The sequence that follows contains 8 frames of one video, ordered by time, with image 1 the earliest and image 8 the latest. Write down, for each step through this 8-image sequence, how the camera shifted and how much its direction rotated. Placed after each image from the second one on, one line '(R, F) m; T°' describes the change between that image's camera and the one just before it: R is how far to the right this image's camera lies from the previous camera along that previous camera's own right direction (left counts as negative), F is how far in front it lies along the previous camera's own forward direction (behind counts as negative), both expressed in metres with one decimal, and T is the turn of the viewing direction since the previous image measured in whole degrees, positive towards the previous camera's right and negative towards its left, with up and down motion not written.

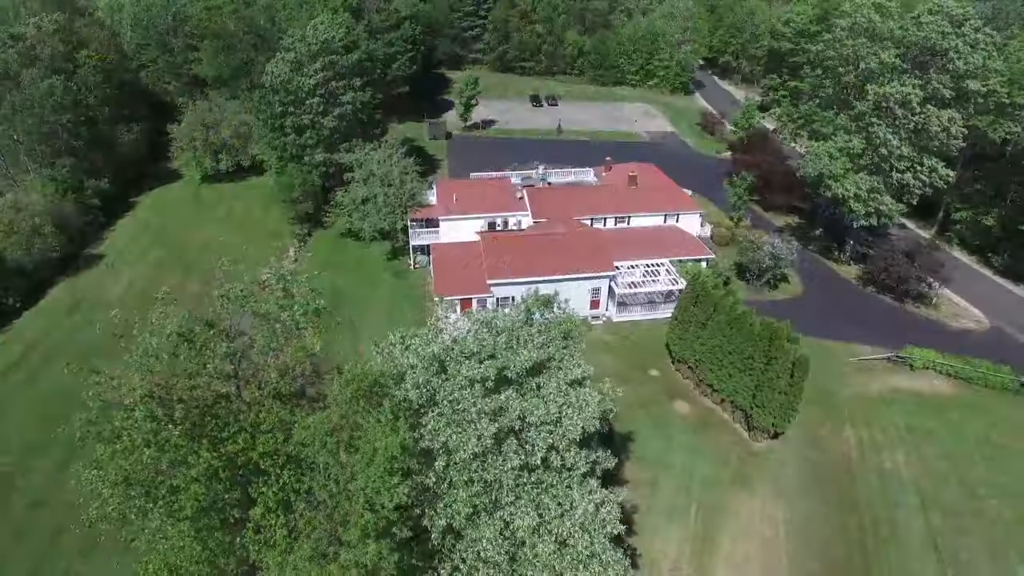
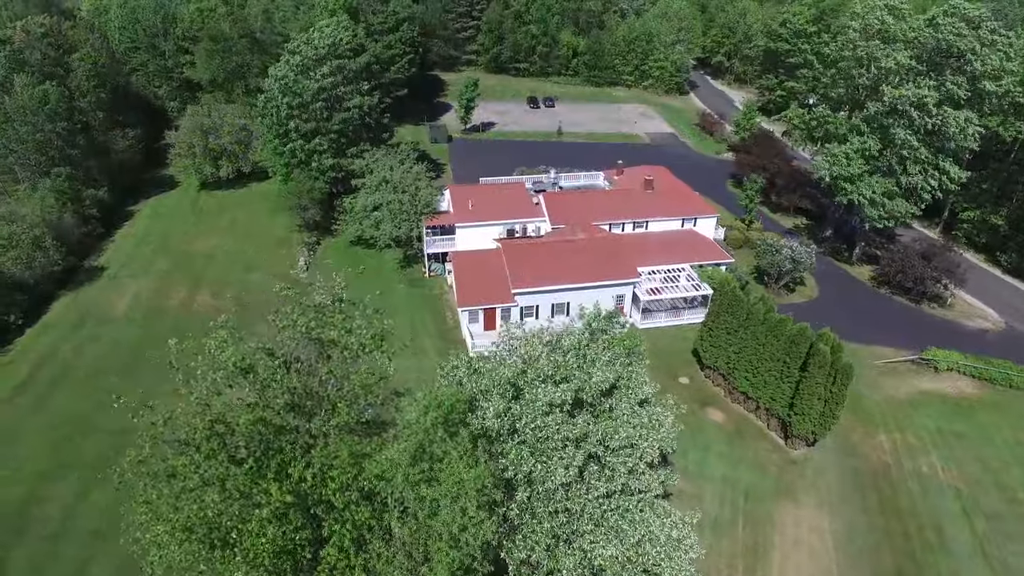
(-2.2, +0.7) m; +2°
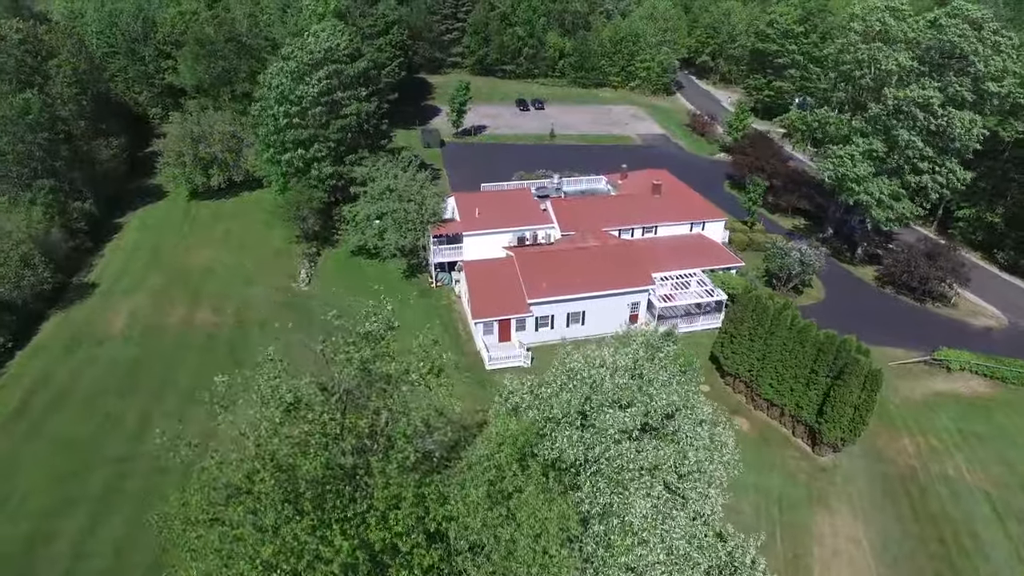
(-2.0, +0.7) m; +2°
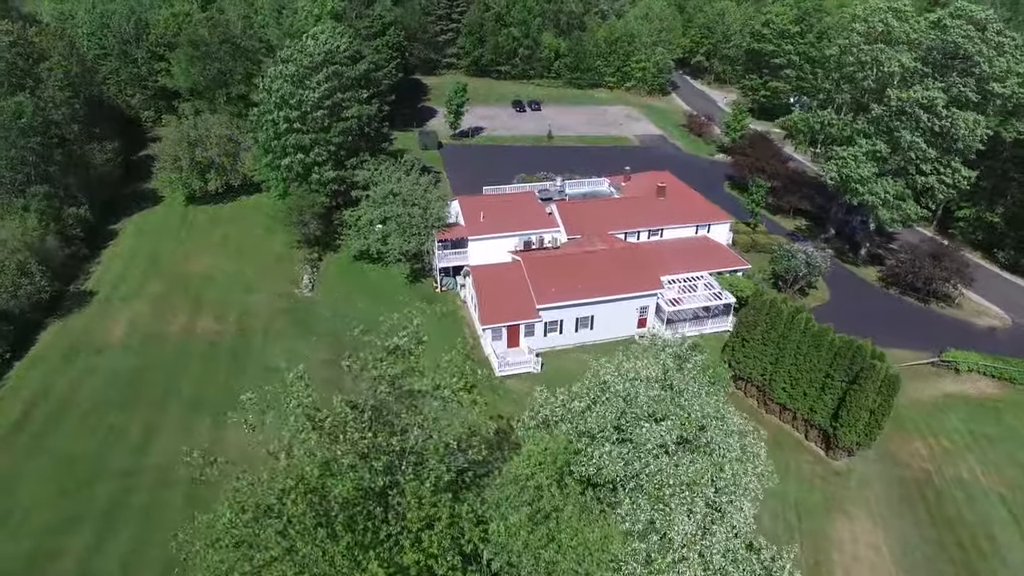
(-0.9, +0.4) m; +1°
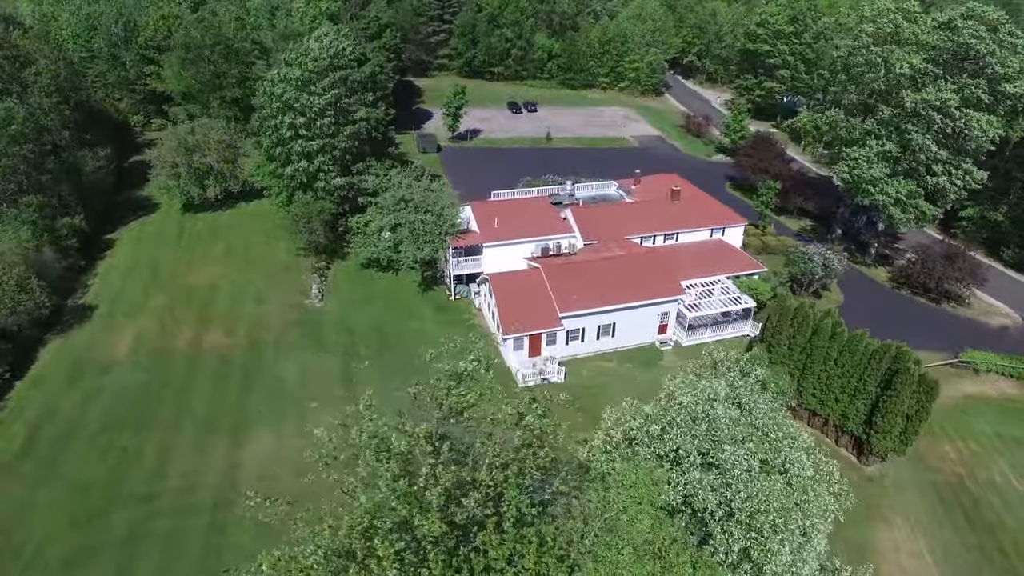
(-2.0, +0.7) m; +2°
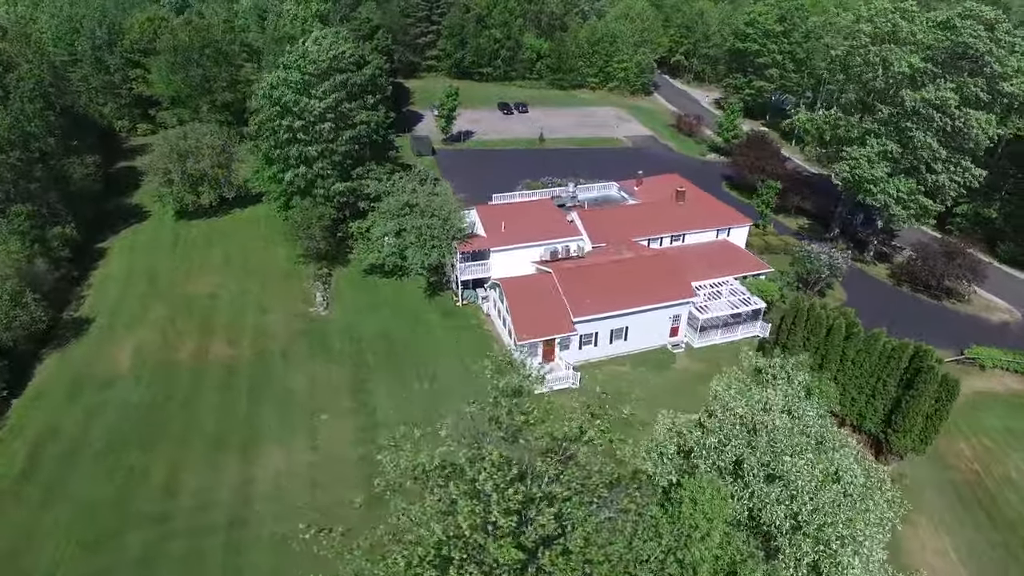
(-1.5, +0.4) m; +2°
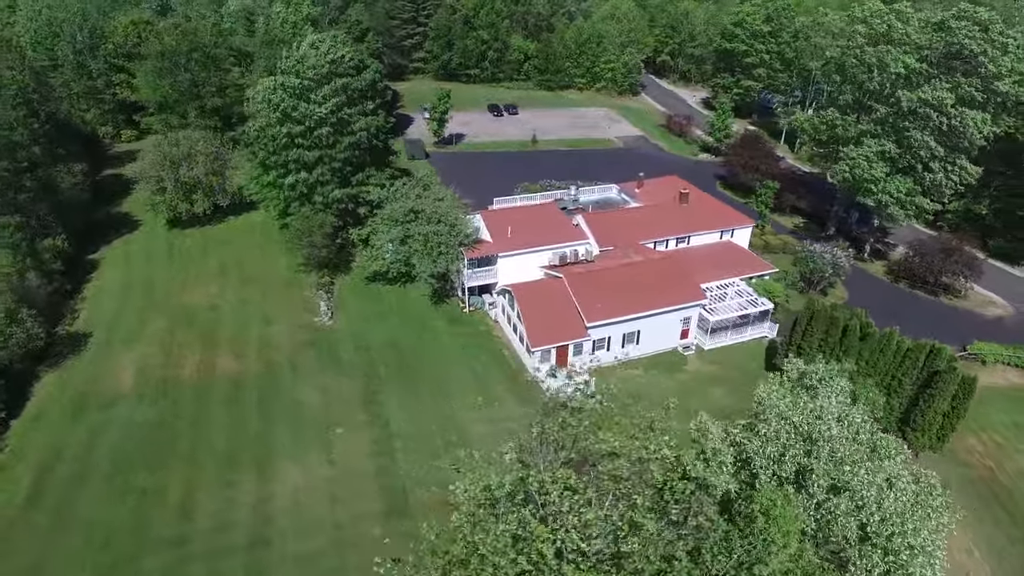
(-1.6, +0.3) m; +2°
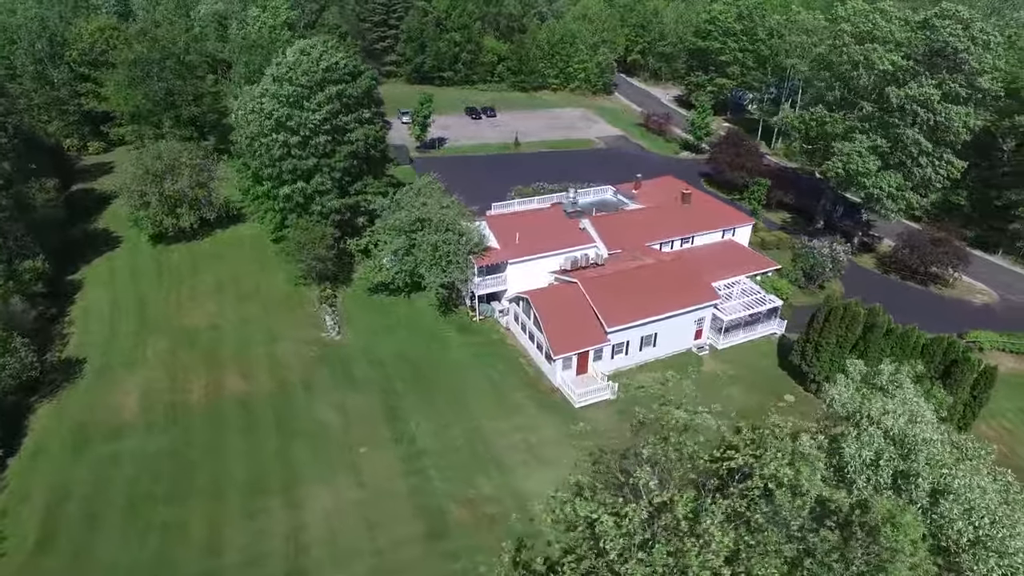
(-2.7, +0.6) m; +4°
